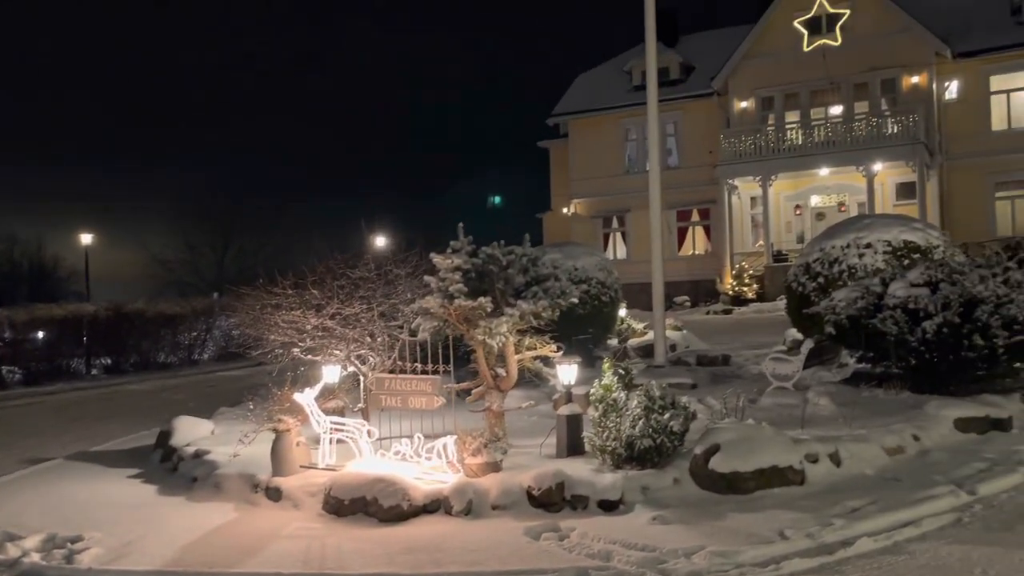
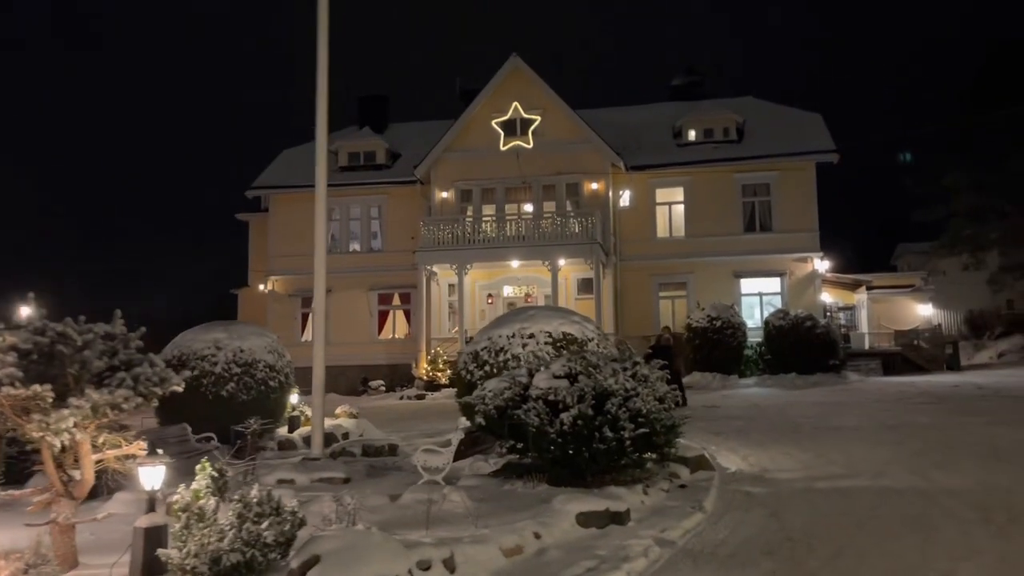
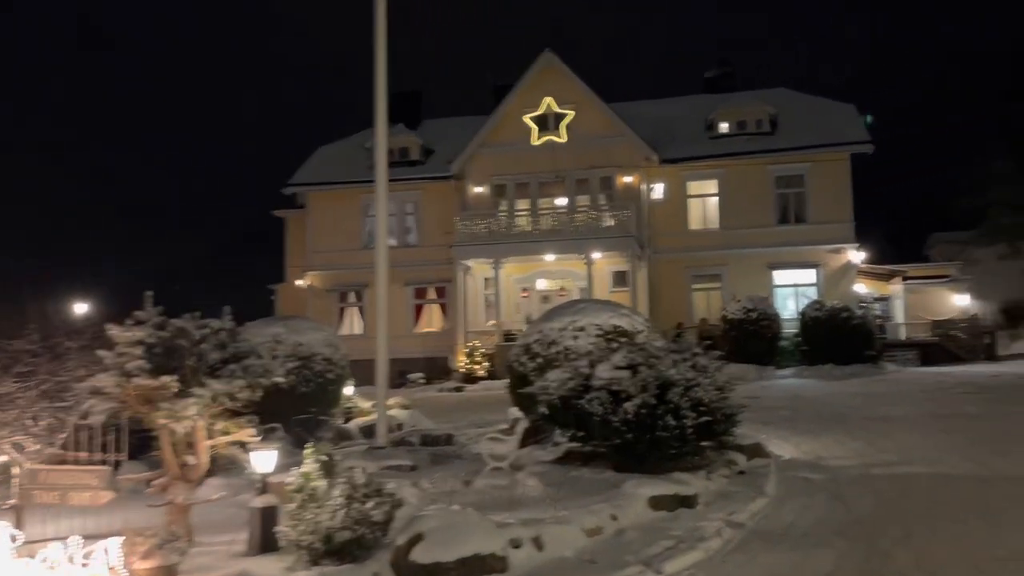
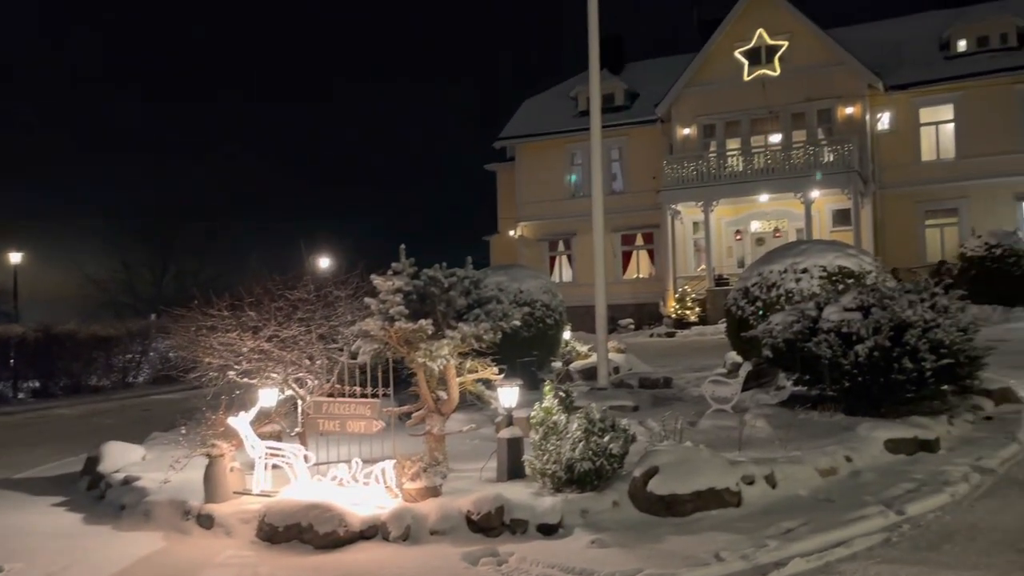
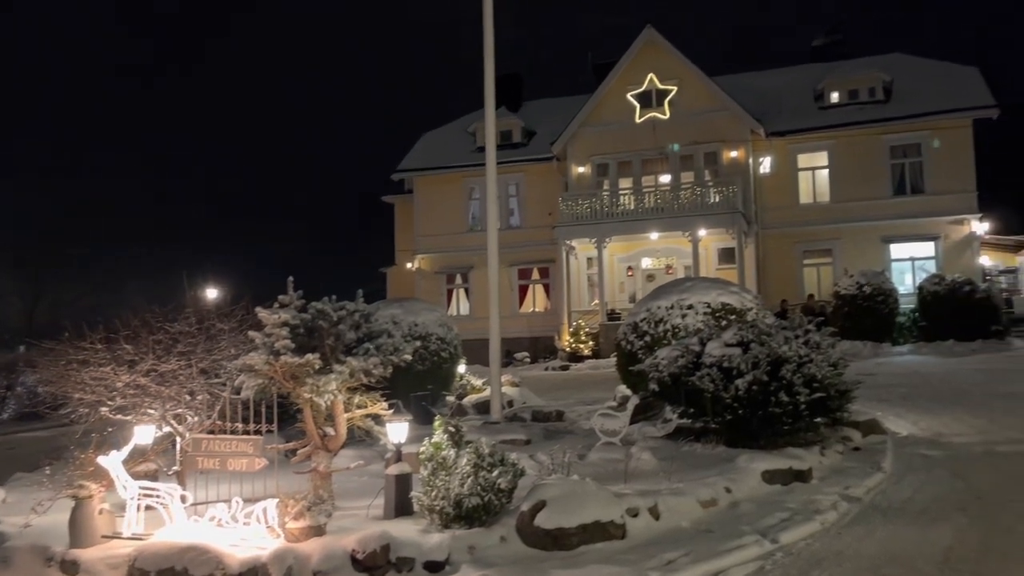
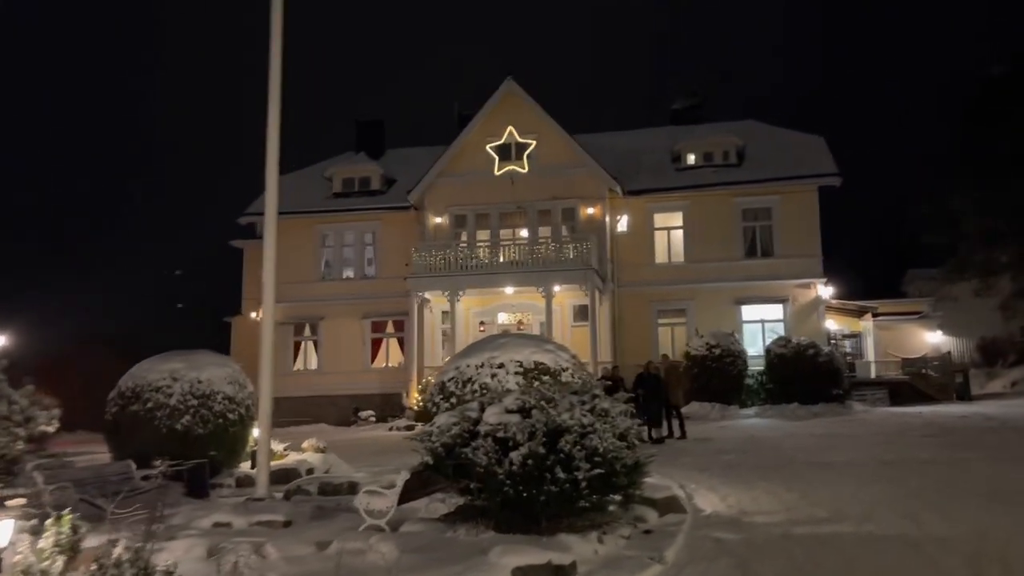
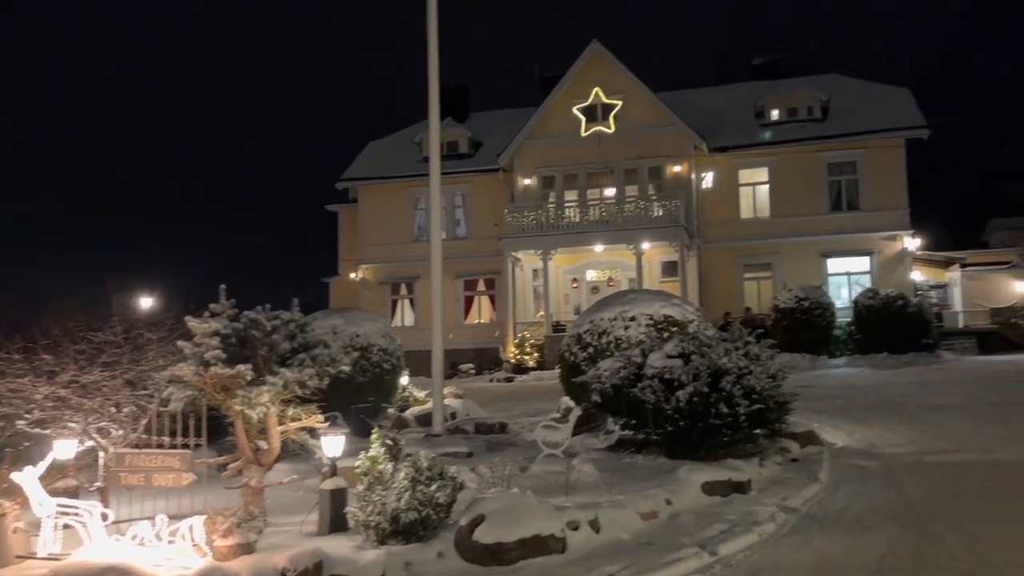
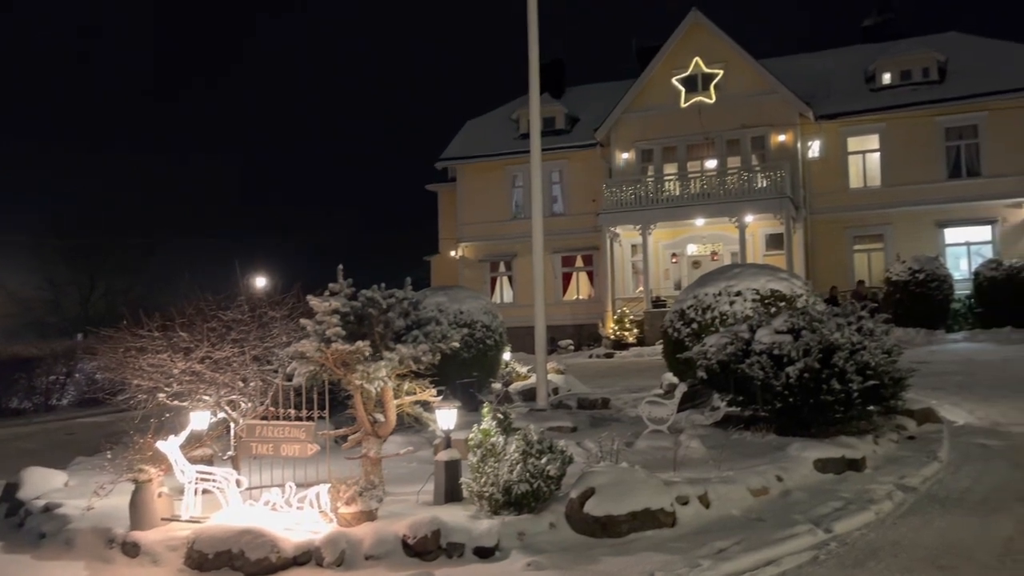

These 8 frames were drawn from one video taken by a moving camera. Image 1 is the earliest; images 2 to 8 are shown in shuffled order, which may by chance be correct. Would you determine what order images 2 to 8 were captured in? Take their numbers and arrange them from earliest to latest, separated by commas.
4, 8, 5, 7, 3, 2, 6
